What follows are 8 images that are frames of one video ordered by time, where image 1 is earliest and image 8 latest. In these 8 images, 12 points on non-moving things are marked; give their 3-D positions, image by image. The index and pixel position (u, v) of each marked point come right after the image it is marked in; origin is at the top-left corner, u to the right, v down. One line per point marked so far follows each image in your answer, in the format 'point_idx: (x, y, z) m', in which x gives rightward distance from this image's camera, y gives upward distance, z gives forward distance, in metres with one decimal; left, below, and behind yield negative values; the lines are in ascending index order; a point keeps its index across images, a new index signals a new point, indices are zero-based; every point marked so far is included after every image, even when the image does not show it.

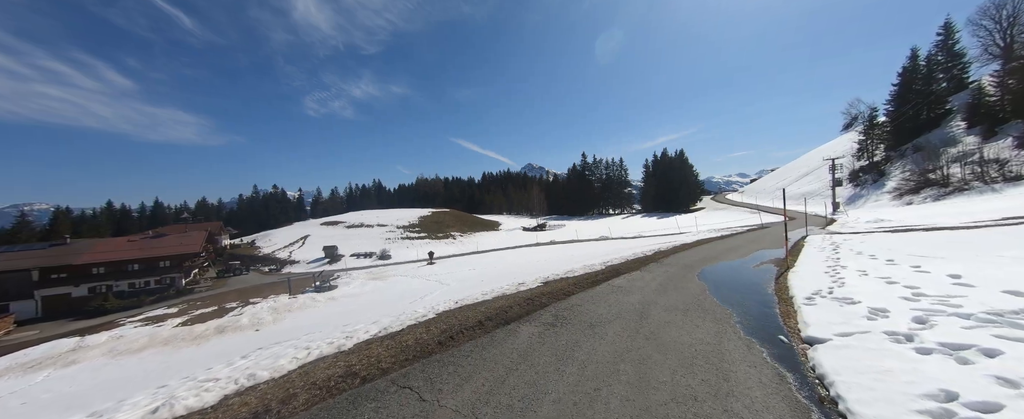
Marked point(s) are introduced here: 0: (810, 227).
0: (+18.5, -1.2, +19.4) m
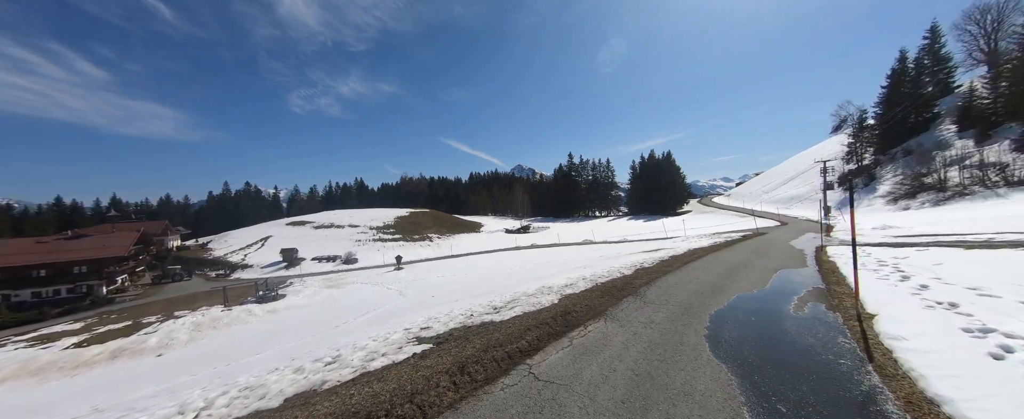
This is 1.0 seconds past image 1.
0: (+16.5, -1.4, +17.2) m
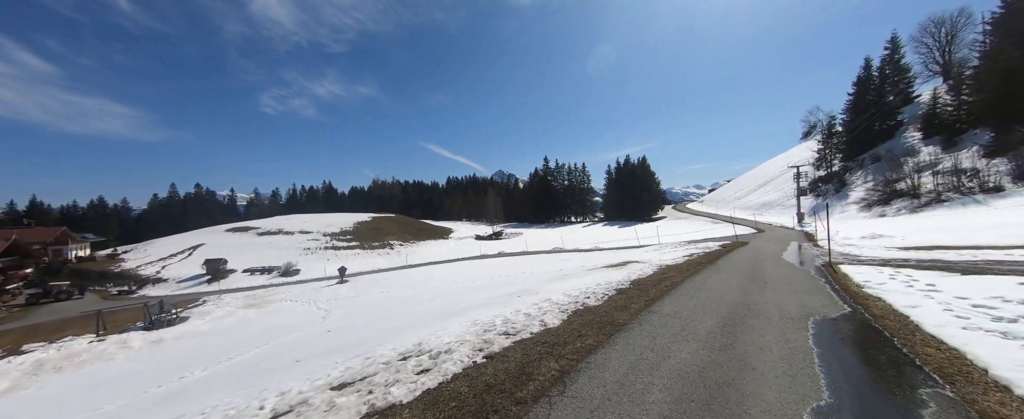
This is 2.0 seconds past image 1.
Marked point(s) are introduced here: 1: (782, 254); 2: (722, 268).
0: (+13.8, -1.7, +15.1) m
1: (+11.0, -1.8, +13.0) m
2: (+6.3, -1.7, +9.6) m
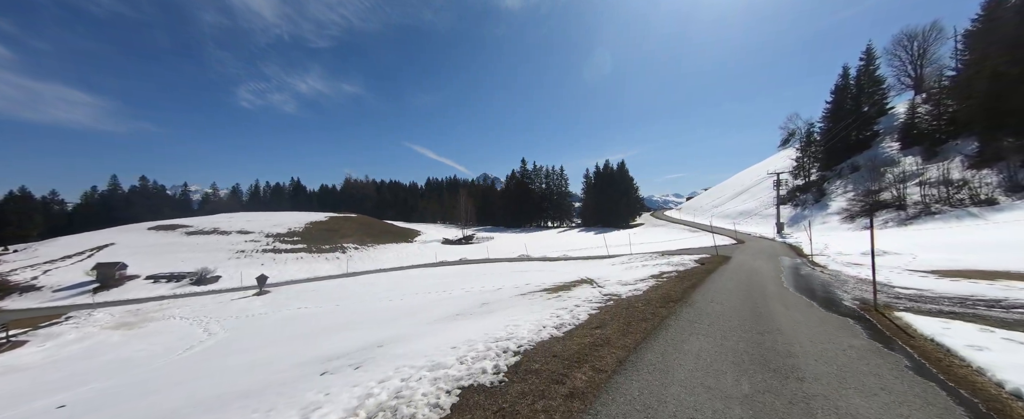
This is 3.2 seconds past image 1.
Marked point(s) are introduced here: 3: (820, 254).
0: (+11.0, -2.1, +12.2) m
1: (+8.2, -2.0, +10.0) m
2: (+3.8, -1.8, +6.3) m
3: (+14.9, -2.2, +15.3) m
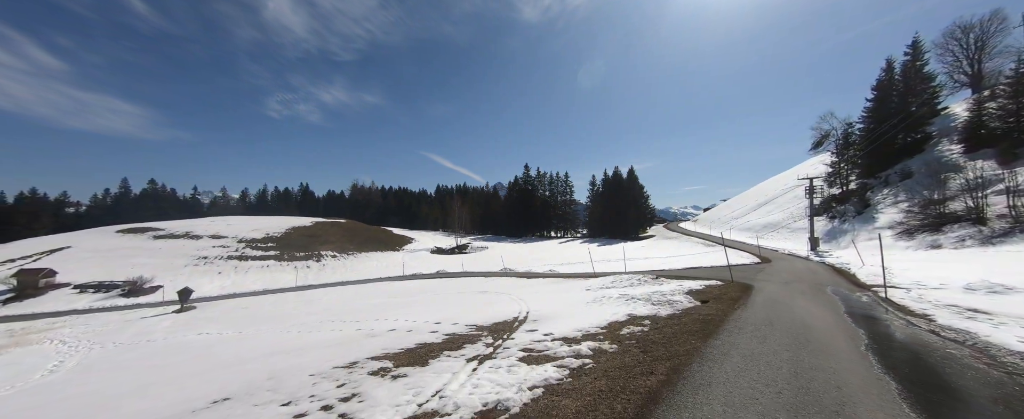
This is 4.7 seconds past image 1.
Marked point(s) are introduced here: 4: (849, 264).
0: (+8.4, -2.3, +7.5) m
1: (+5.5, -2.1, +5.4) m
2: (+0.9, -1.7, +1.9) m
3: (+12.4, -2.5, +10.4) m
4: (+18.8, -3.1, +17.8) m
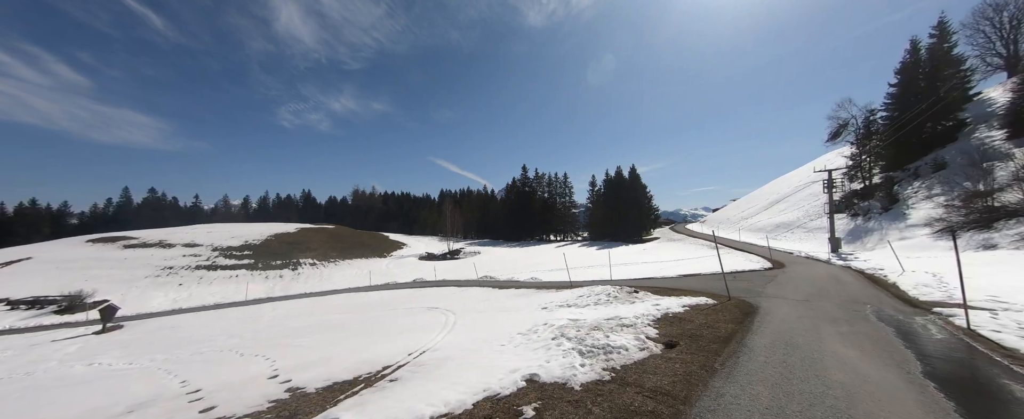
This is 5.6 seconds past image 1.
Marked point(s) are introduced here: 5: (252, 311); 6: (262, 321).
0: (+6.2, -2.0, +4.5) m
1: (+3.3, -1.8, +2.5) m
2: (-1.4, -1.5, -0.8) m
3: (+10.3, -2.2, +7.4) m
4: (+16.9, -2.8, +14.5) m
5: (-16.3, -6.3, +19.8) m
6: (-13.4, -6.0, +17.0) m
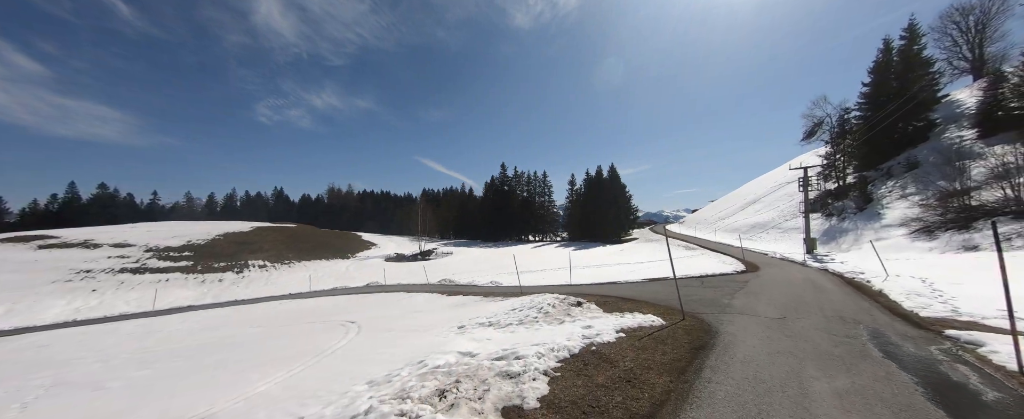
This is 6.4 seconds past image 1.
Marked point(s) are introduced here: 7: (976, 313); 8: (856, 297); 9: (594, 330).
0: (+4.2, -1.8, +2.6) m
1: (+1.4, -1.6, +0.5) m
2: (-3.1, -1.2, -3.0) m
3: (+8.2, -2.1, +5.7) m
4: (+14.5, -2.6, +13.1) m
5: (-18.9, -6.0, +16.9) m
6: (-16.0, -5.7, +14.2) m
7: (+9.5, -2.1, +6.6) m
8: (+9.2, -2.4, +8.6) m
9: (+1.5, -2.0, +5.5) m
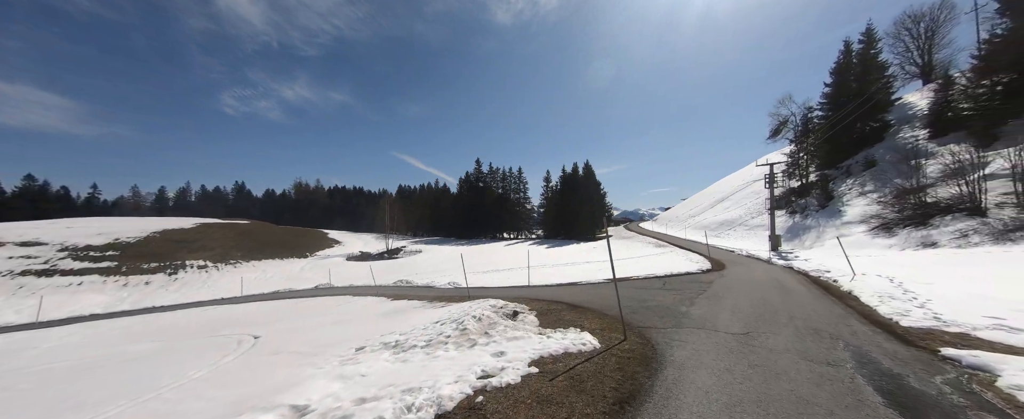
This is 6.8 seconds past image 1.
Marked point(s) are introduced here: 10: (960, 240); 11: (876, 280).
0: (+2.9, -1.7, +1.4) m
1: (+0.2, -1.5, -0.9) m
2: (-4.1, -1.1, -4.7) m
3: (+6.7, -1.9, +4.7) m
4: (+12.5, -2.5, +12.5) m
5: (-21.1, -5.6, +14.2) m
6: (-18.0, -5.4, +11.7) m
7: (+7.9, -2.0, +5.7) m
8: (+7.5, -2.2, +7.6) m
9: (0.0, -1.9, +4.0) m
10: (+19.5, -1.2, +13.8) m
11: (+11.3, -2.2, +9.9) m
